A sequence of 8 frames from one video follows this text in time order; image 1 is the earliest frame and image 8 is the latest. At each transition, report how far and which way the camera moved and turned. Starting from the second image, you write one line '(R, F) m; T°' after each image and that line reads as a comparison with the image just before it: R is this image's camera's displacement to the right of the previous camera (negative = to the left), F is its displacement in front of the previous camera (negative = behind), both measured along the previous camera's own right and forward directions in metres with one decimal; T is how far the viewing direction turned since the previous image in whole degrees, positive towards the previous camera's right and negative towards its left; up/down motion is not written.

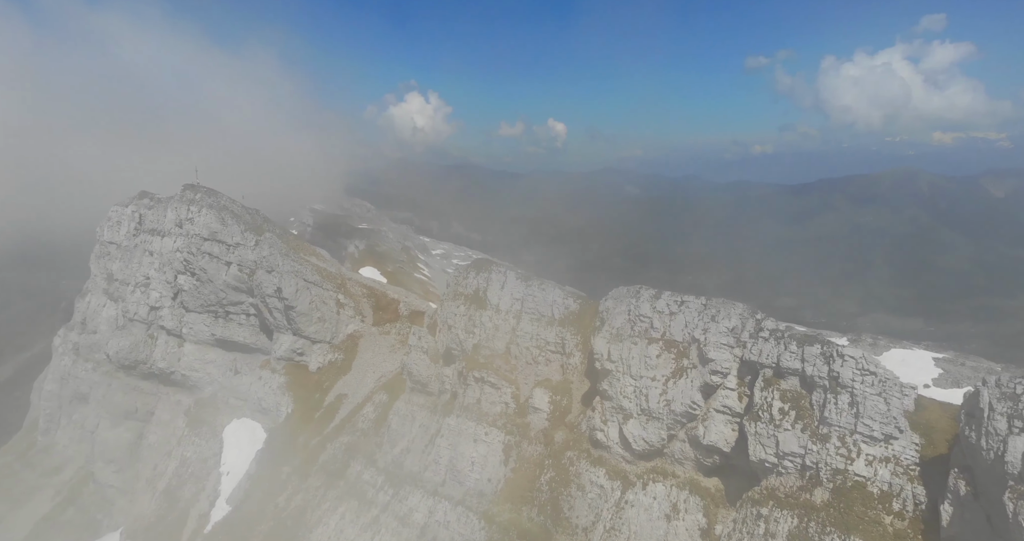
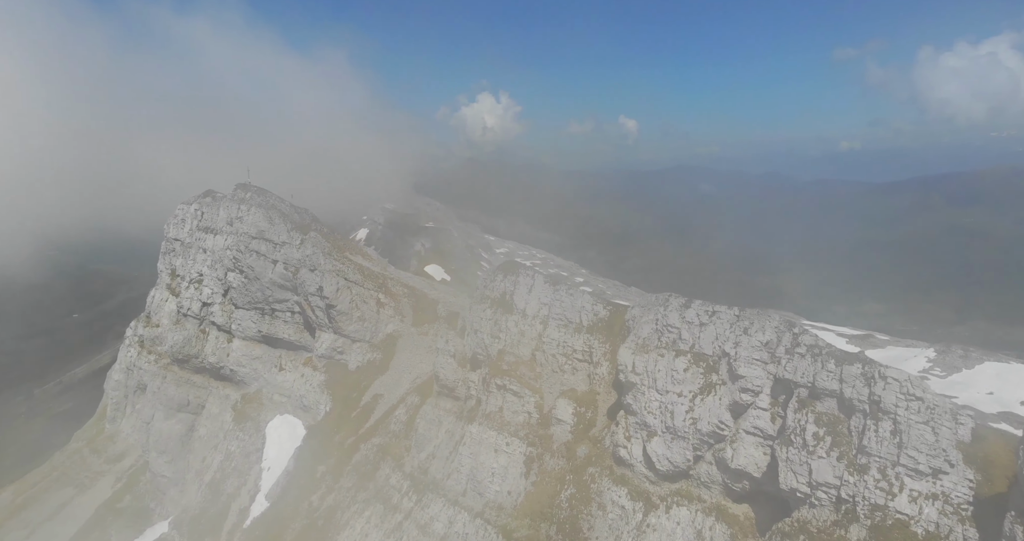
(+3.7, +2.6) m; -6°
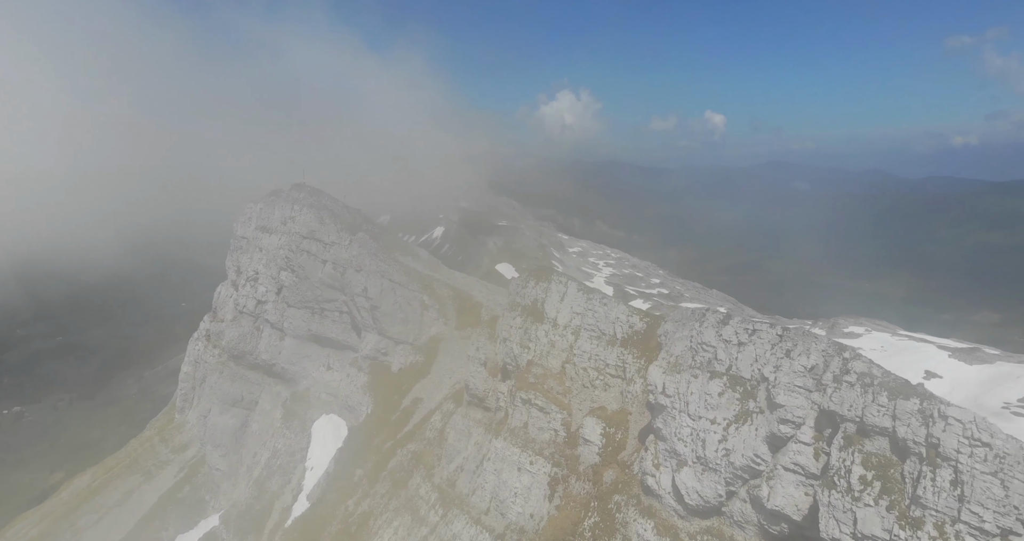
(+4.0, +3.6) m; -7°
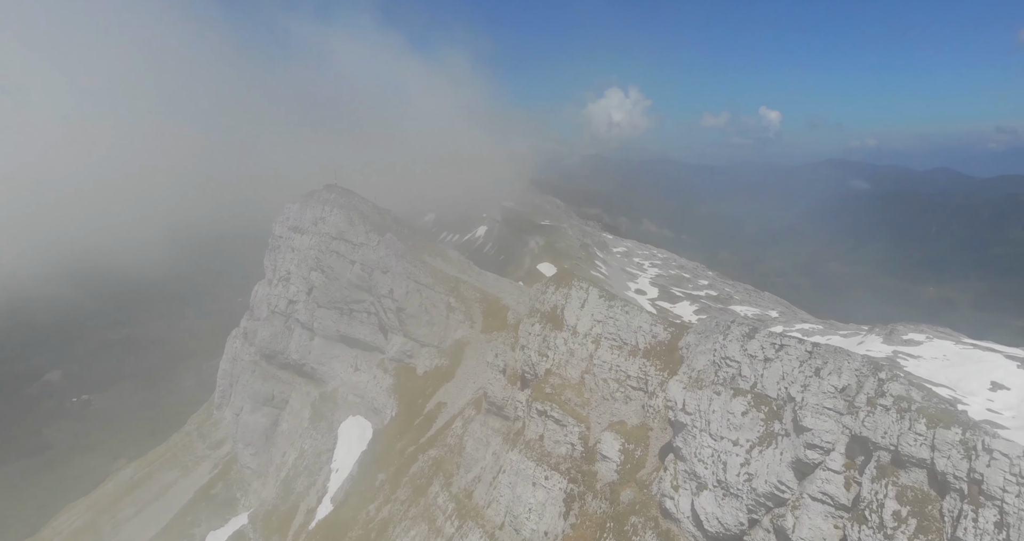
(+2.3, +2.2) m; -4°
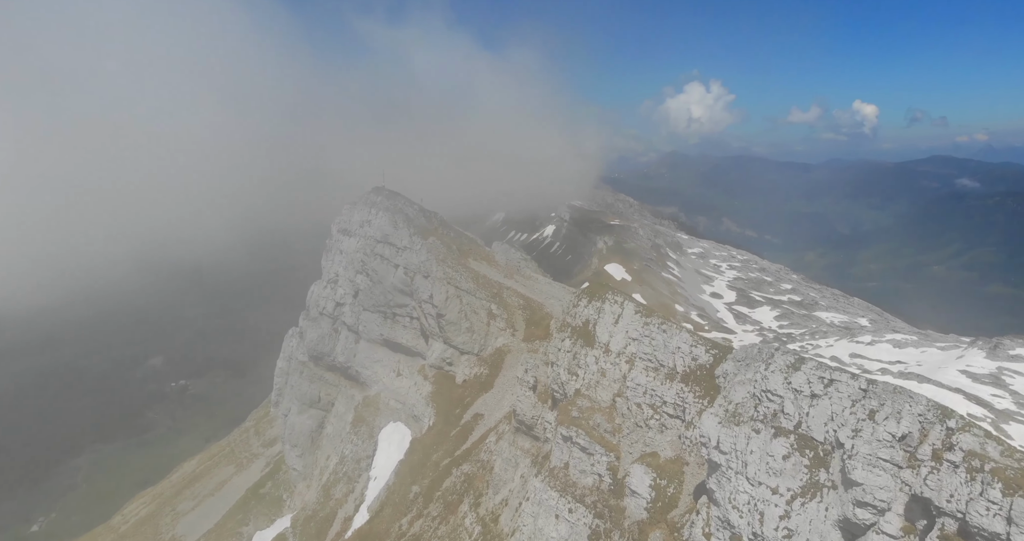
(+3.5, +4.0) m; -7°
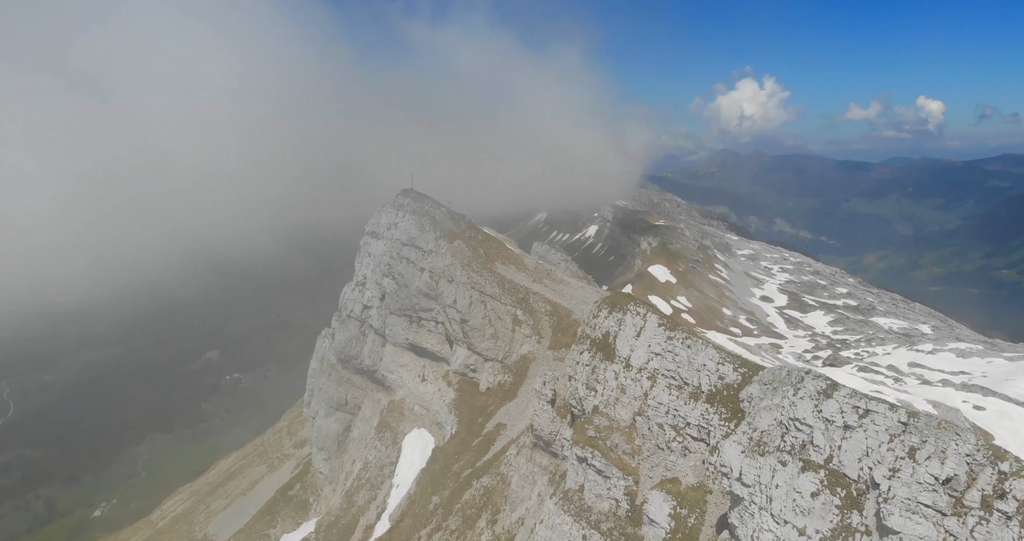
(+2.1, +2.6) m; -4°
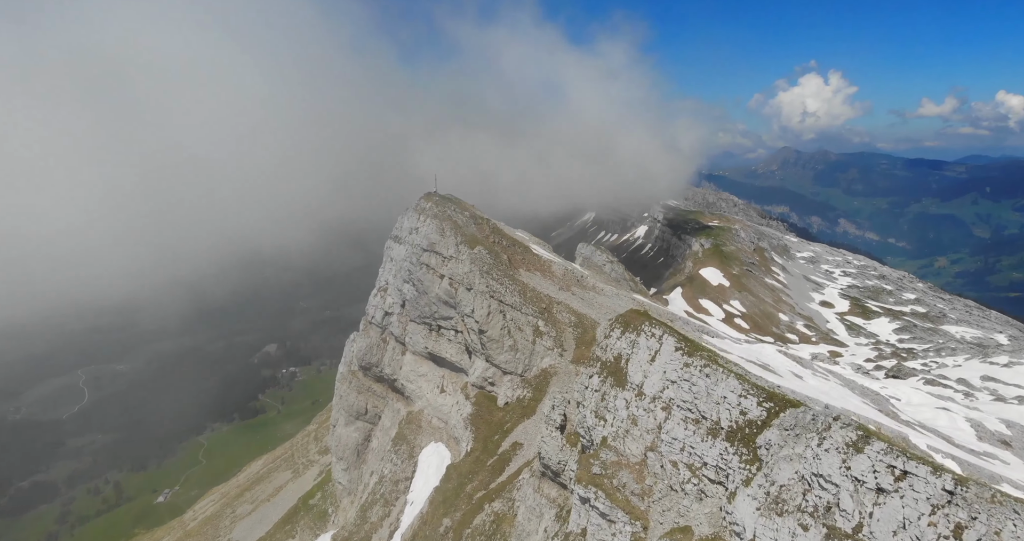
(+3.3, +4.4) m; -5°
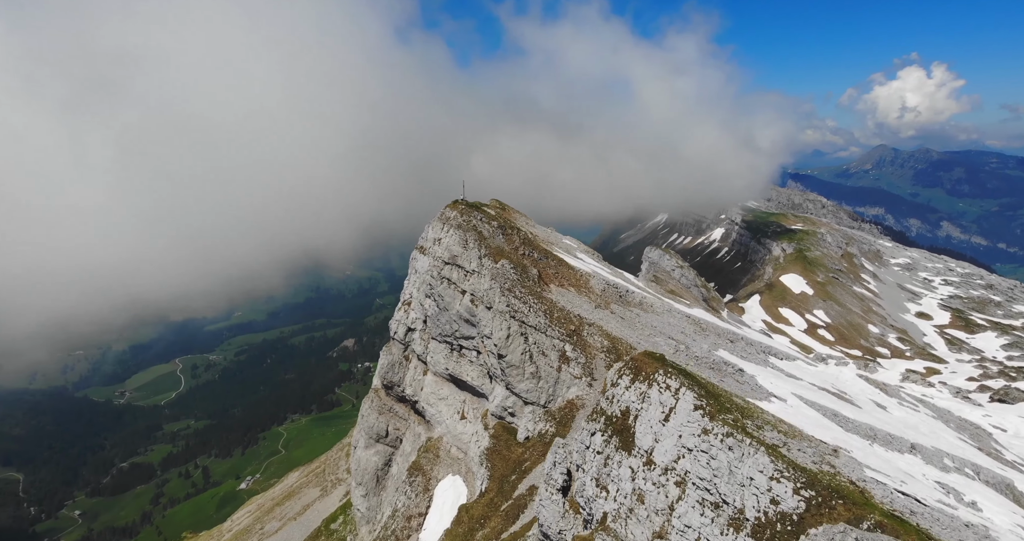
(+5.1, +8.0) m; -7°
